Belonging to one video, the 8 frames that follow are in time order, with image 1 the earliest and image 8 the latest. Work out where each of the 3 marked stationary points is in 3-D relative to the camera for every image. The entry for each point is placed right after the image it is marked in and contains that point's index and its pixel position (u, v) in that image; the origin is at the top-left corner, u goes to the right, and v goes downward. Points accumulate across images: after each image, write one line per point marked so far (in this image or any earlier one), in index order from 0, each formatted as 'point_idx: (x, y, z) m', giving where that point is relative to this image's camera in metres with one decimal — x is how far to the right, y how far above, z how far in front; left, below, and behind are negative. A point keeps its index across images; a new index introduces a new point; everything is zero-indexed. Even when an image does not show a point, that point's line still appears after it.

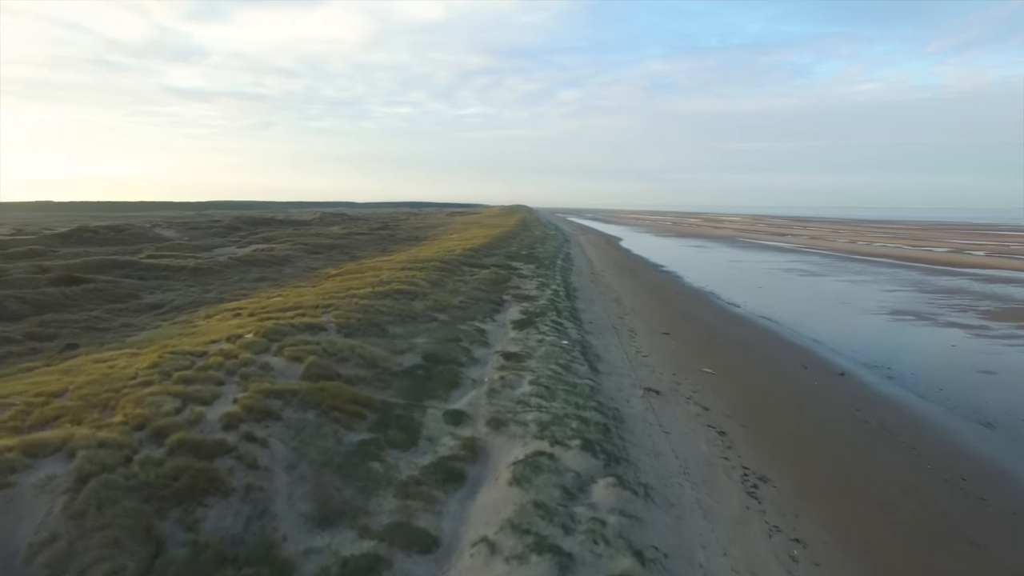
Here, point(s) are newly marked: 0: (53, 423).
0: (-11.3, -3.4, +16.9) m
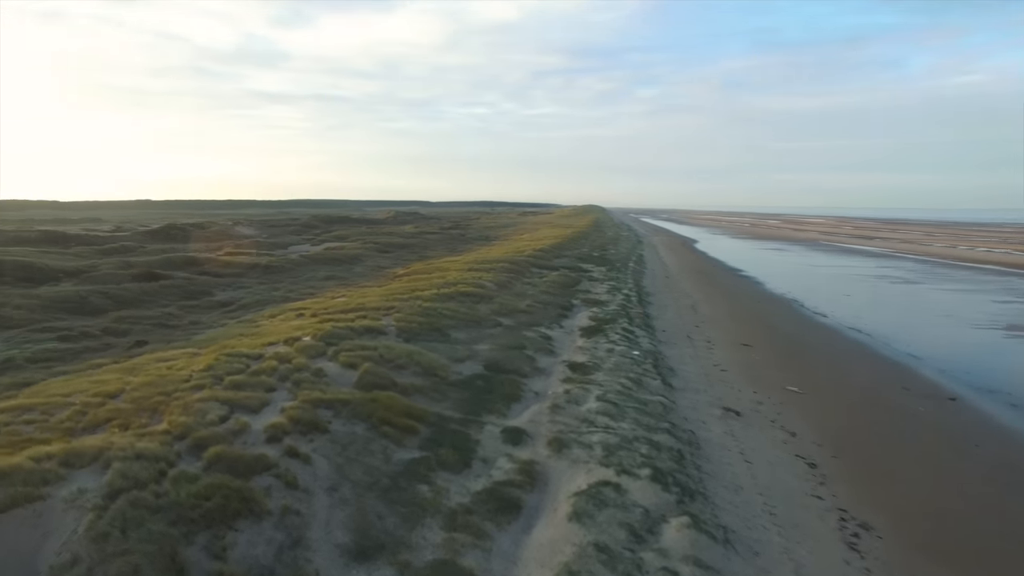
0: (-9.9, -3.4, +16.5) m
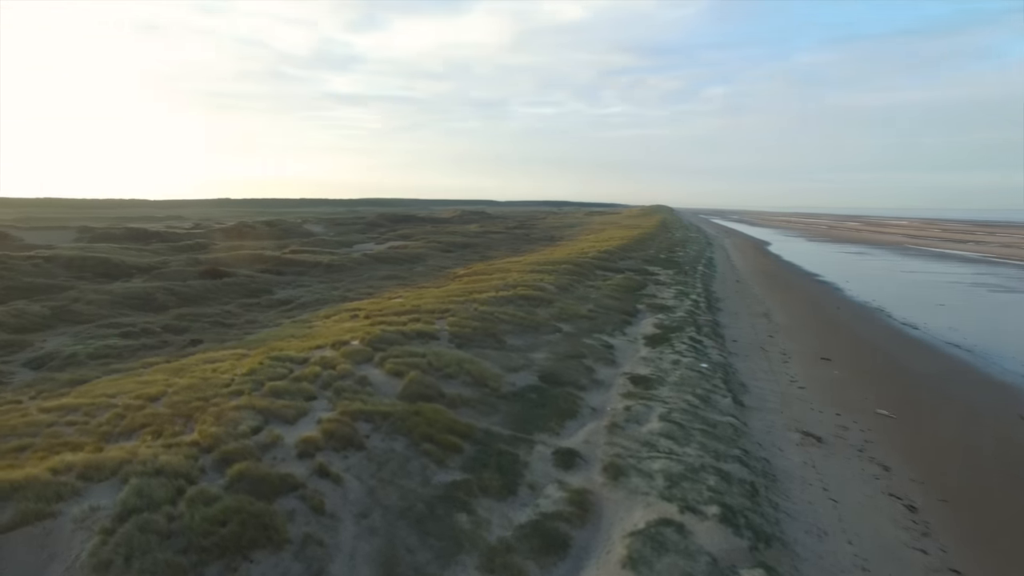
0: (-8.7, -3.4, +15.9) m
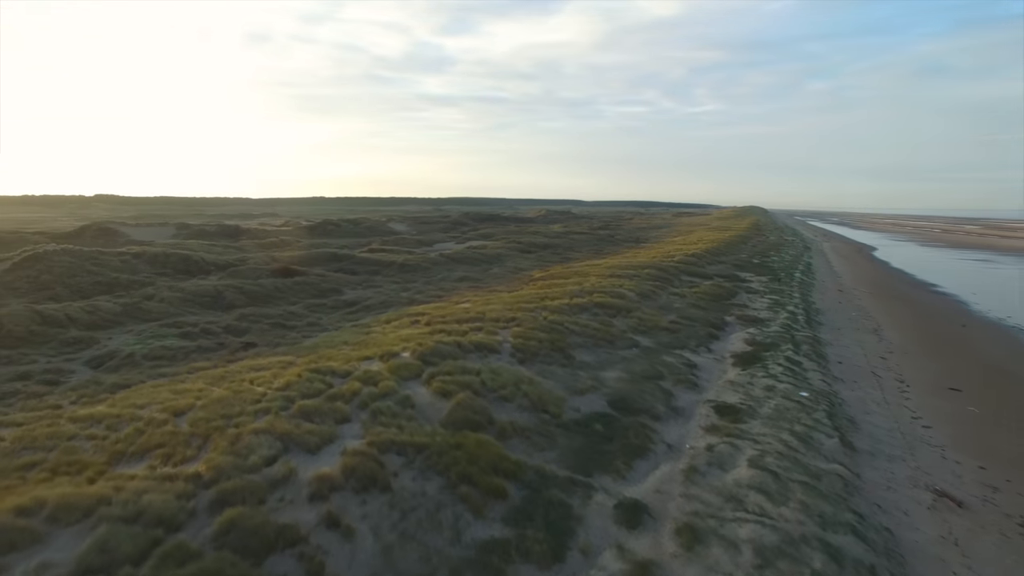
0: (-7.6, -3.6, +14.2) m
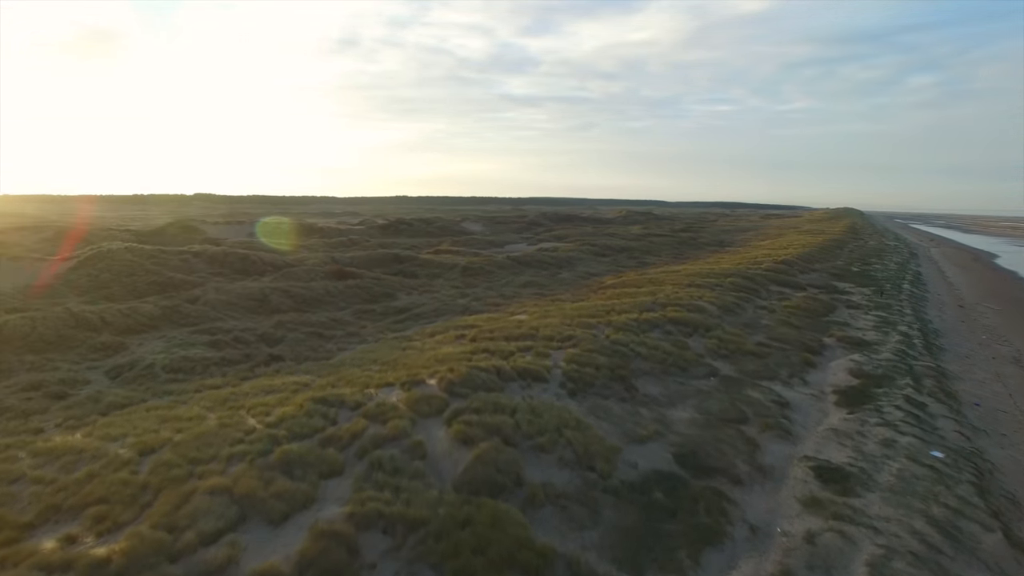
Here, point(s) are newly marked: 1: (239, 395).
0: (-7.2, -3.9, +11.4) m
1: (-7.8, -3.0, +19.6) m
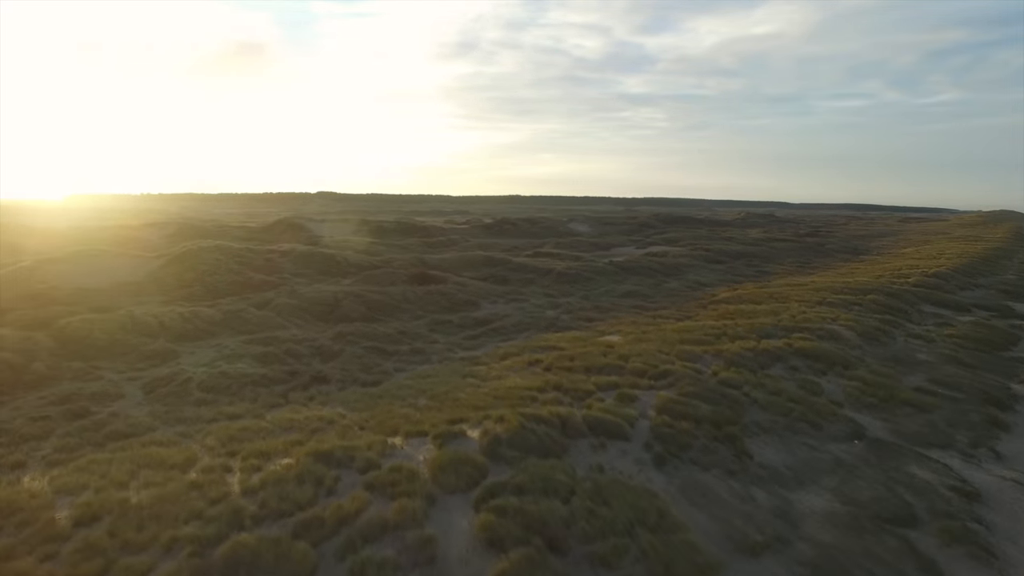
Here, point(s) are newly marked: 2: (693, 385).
0: (-7.0, -4.2, +8.0) m
1: (-6.2, -3.4, +16.3) m
2: (+4.8, -2.6, +18.0) m
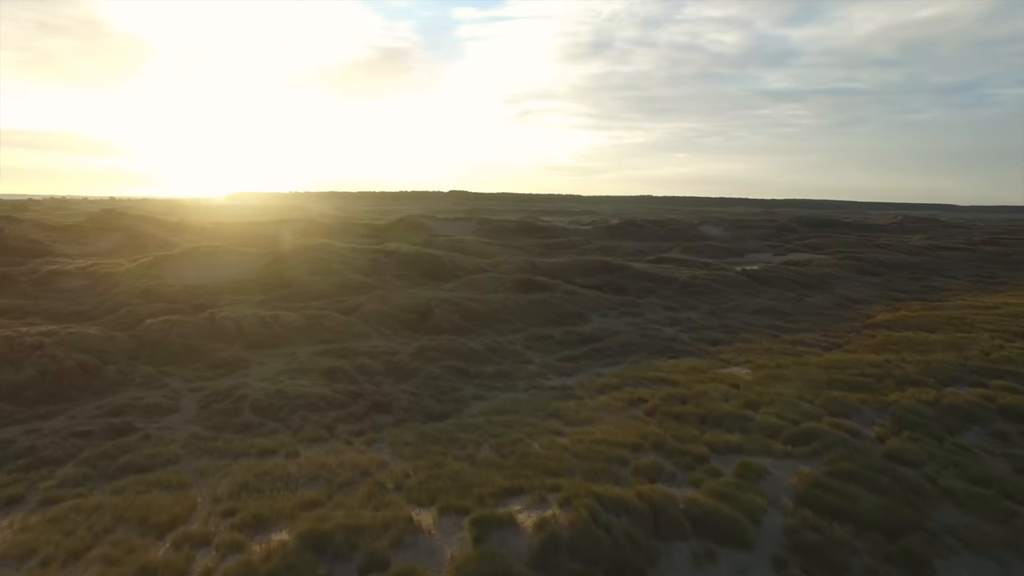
0: (-7.0, -4.5, +5.3) m
1: (-4.7, -3.7, +13.3) m
2: (+6.4, -3.2, +13.0) m
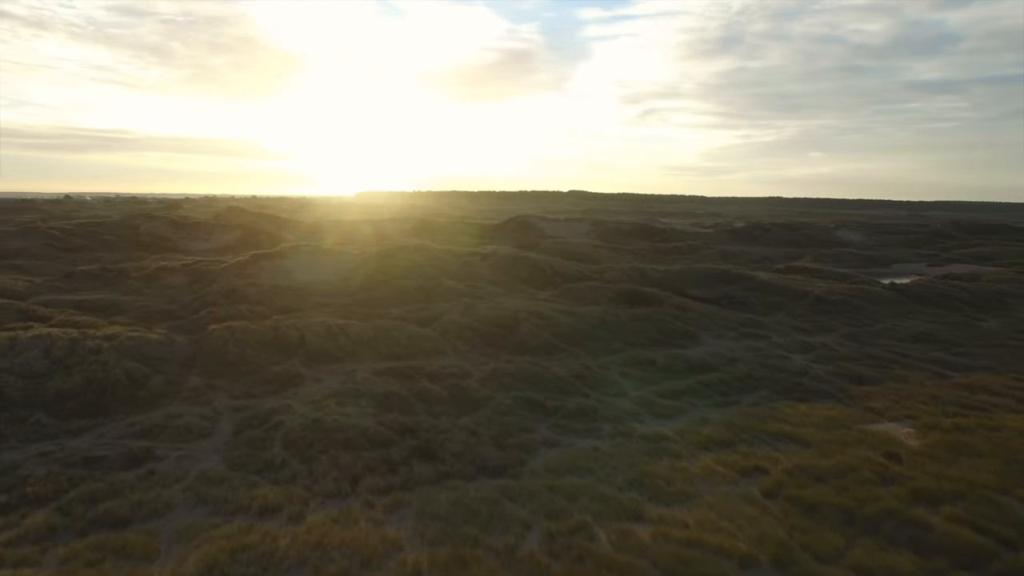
0: (-7.6, -4.7, +2.7) m
1: (-4.0, -4.0, +10.1) m
2: (+6.9, -3.9, +7.9) m
